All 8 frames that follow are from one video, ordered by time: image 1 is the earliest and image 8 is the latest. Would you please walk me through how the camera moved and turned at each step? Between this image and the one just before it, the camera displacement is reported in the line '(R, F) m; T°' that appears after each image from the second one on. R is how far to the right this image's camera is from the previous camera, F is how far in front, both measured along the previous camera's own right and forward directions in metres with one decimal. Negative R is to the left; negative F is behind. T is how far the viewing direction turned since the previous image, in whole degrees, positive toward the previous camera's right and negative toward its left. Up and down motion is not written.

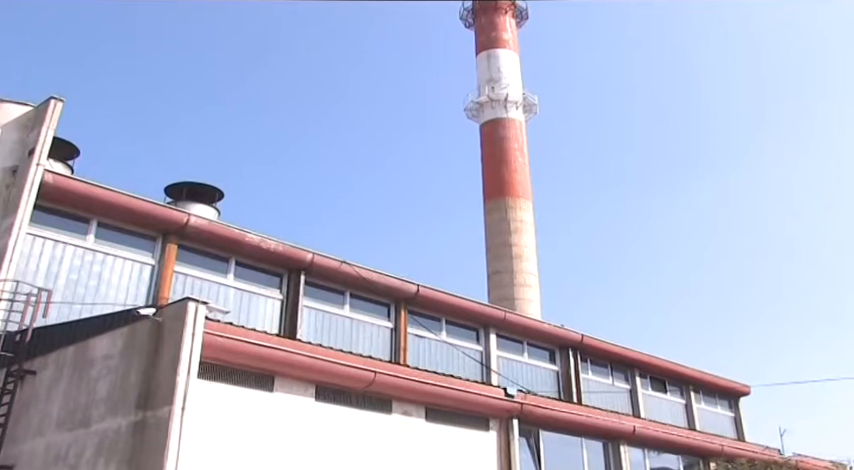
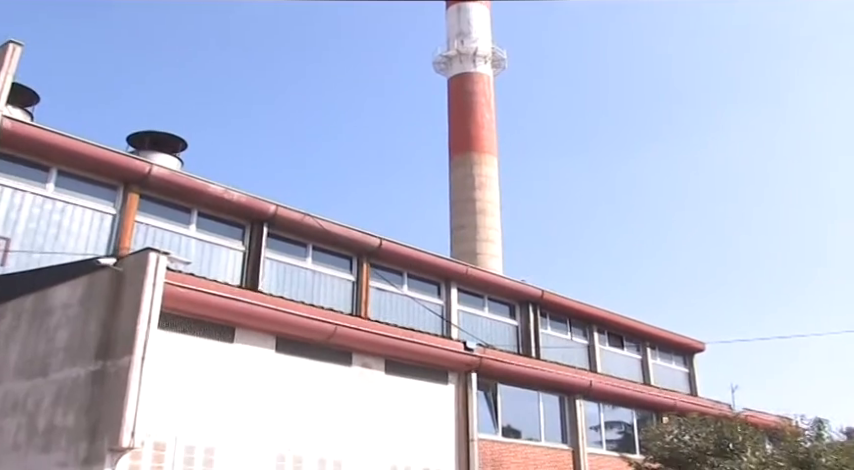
(0.0, 0.0) m; +3°
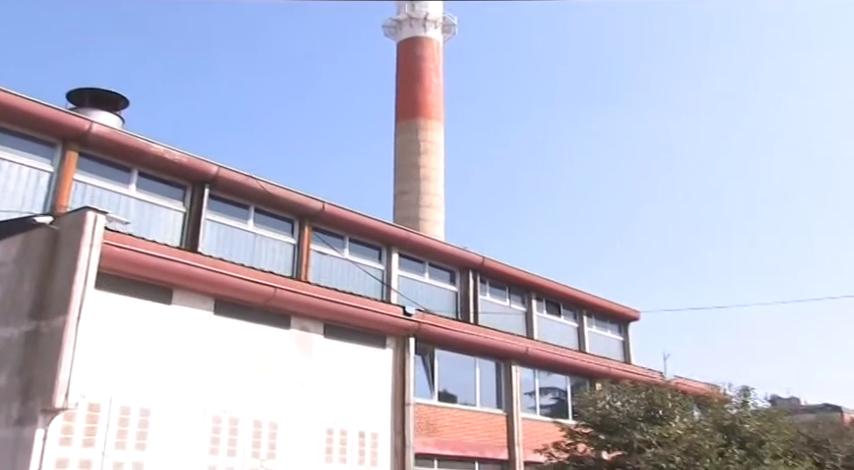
(-0.1, 0.0) m; +5°
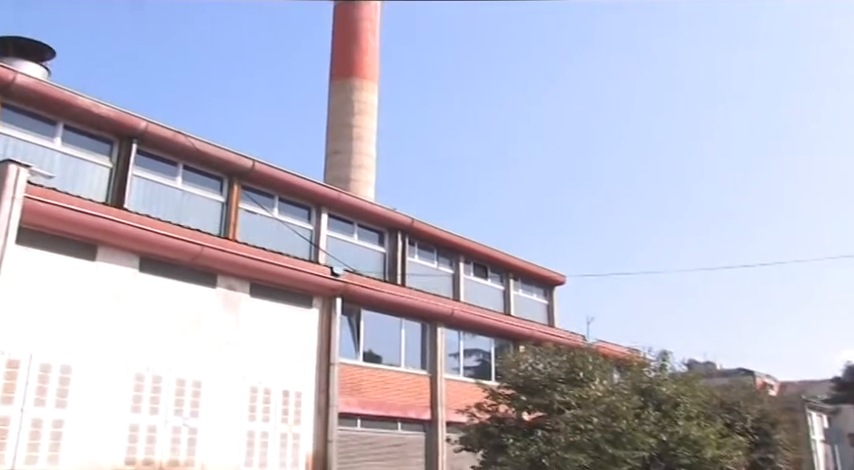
(-0.1, -0.1) m; +6°
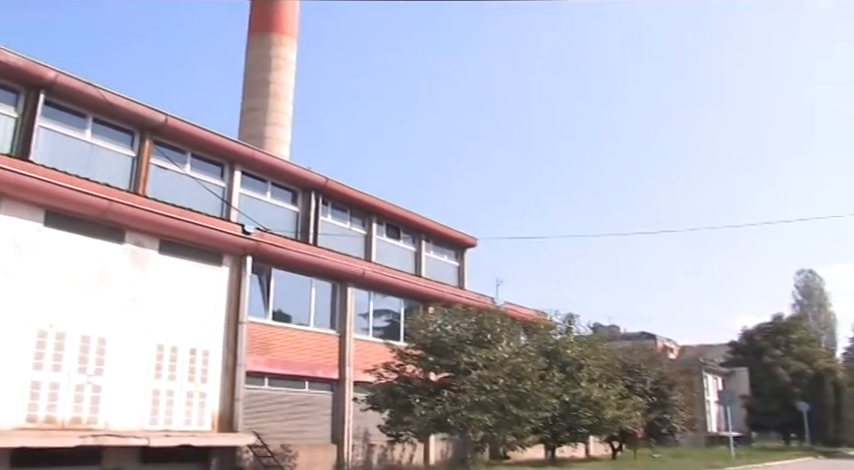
(-0.1, -0.3) m; +7°
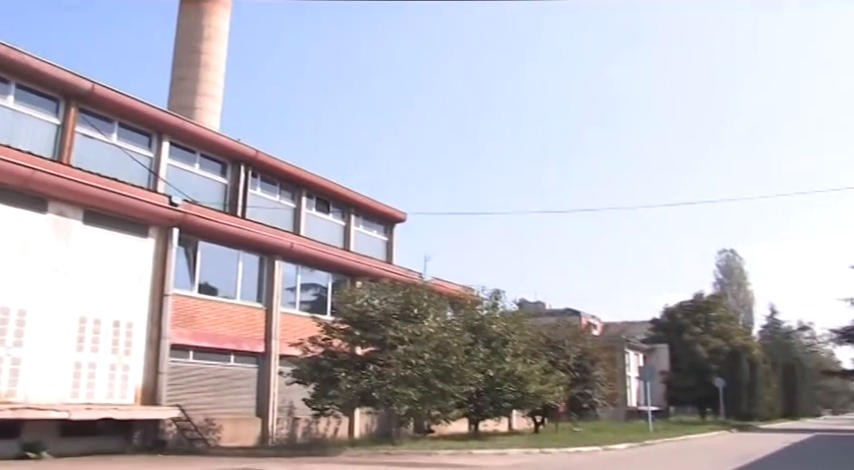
(-0.1, -0.5) m; +6°
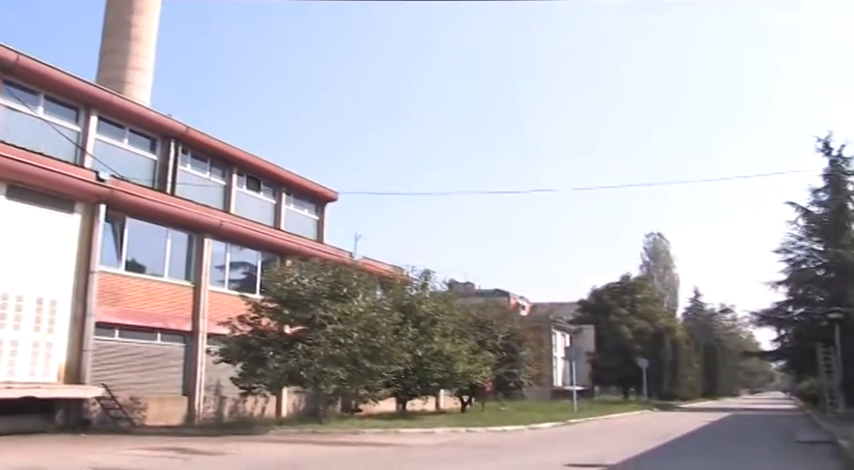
(-0.1, -0.7) m; +5°
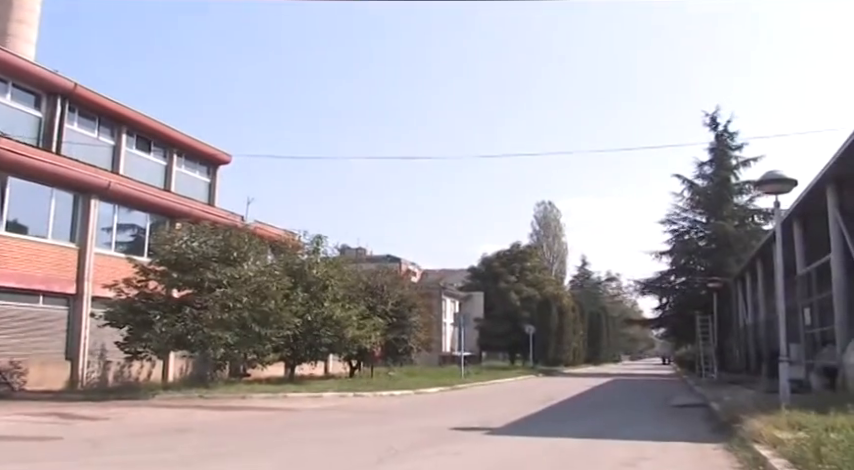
(-0.2, -1.5) m; +8°
